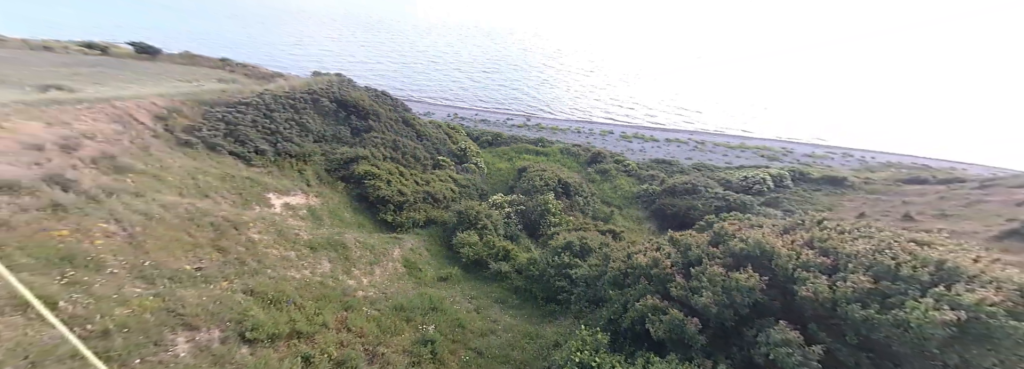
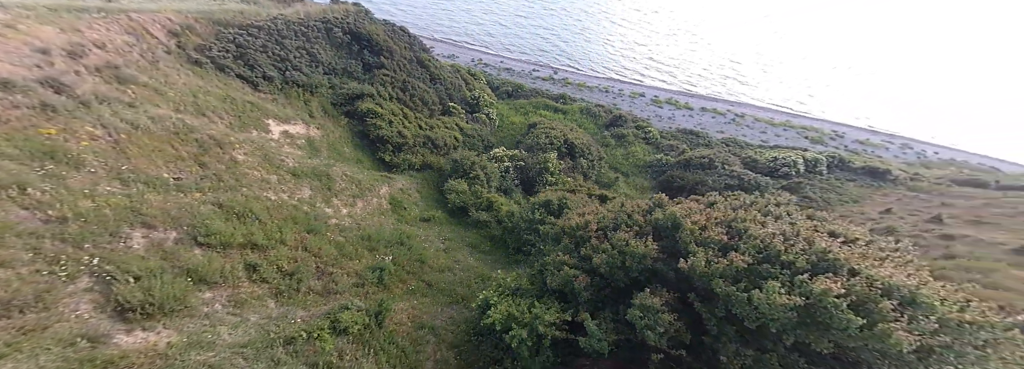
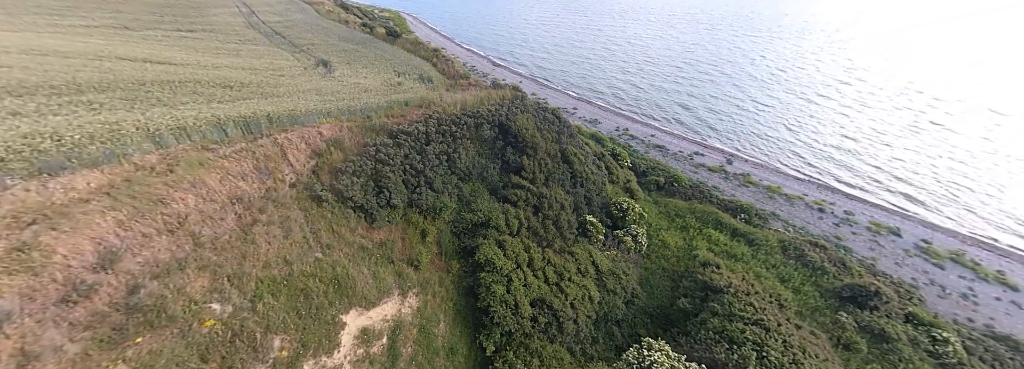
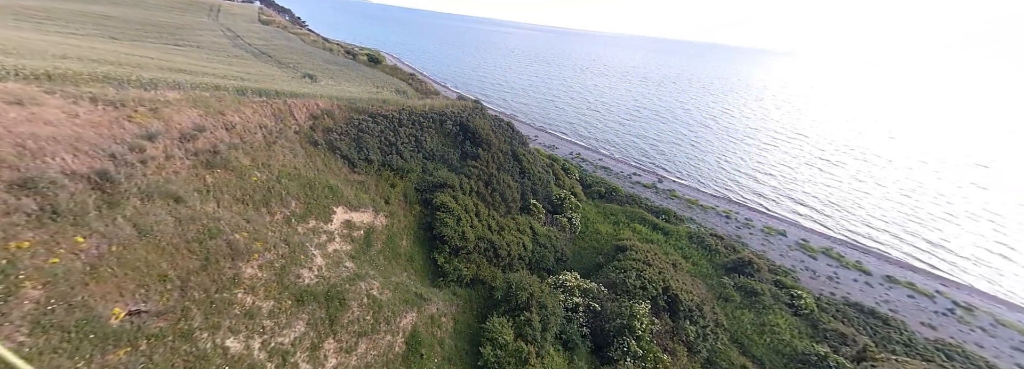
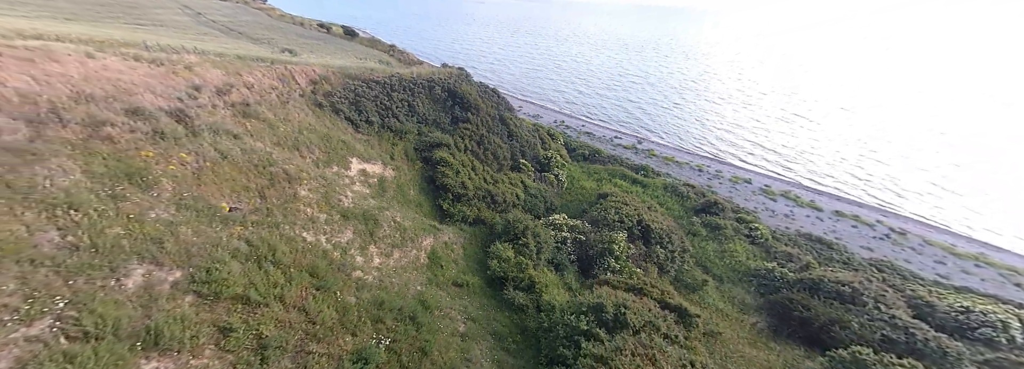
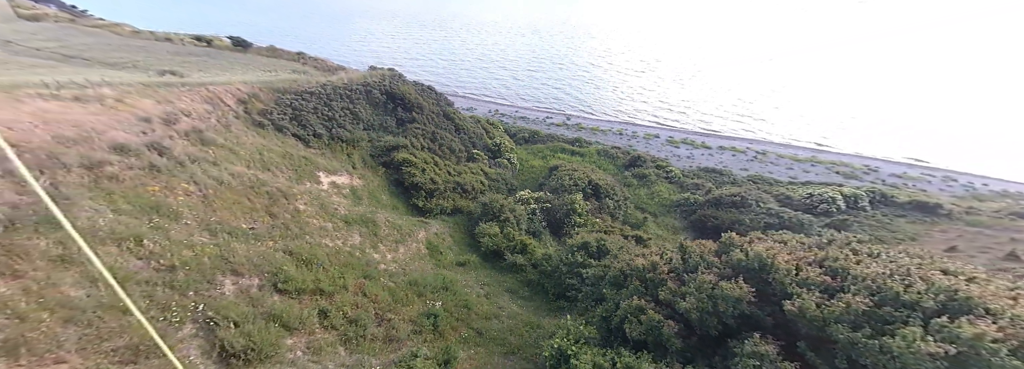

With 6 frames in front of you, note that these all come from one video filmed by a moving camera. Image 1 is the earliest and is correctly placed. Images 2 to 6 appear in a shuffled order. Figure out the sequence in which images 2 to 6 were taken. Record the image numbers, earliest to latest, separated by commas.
6, 2, 5, 4, 3
